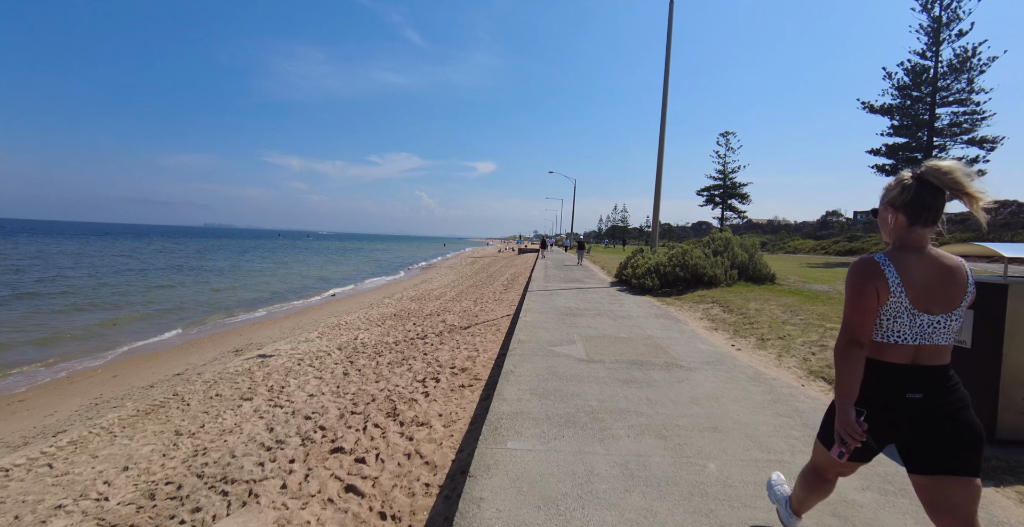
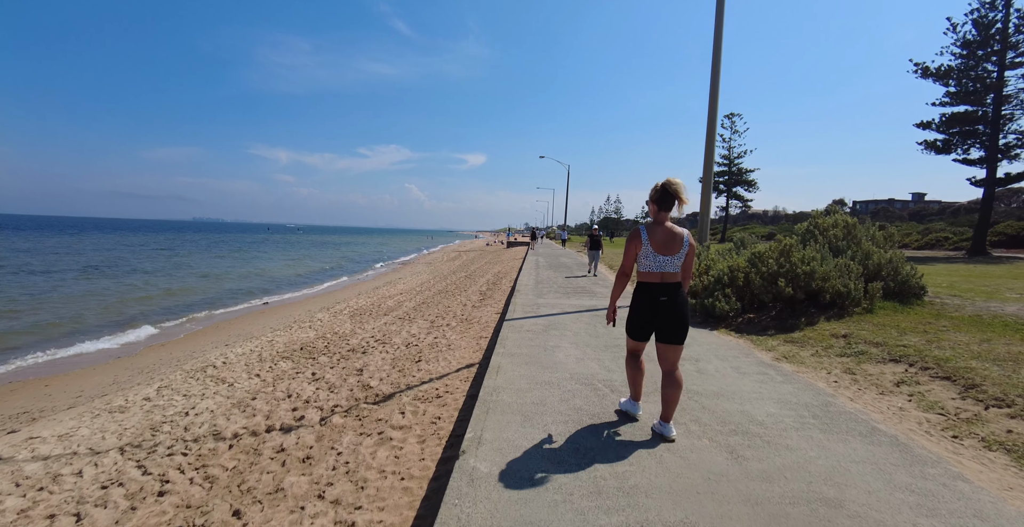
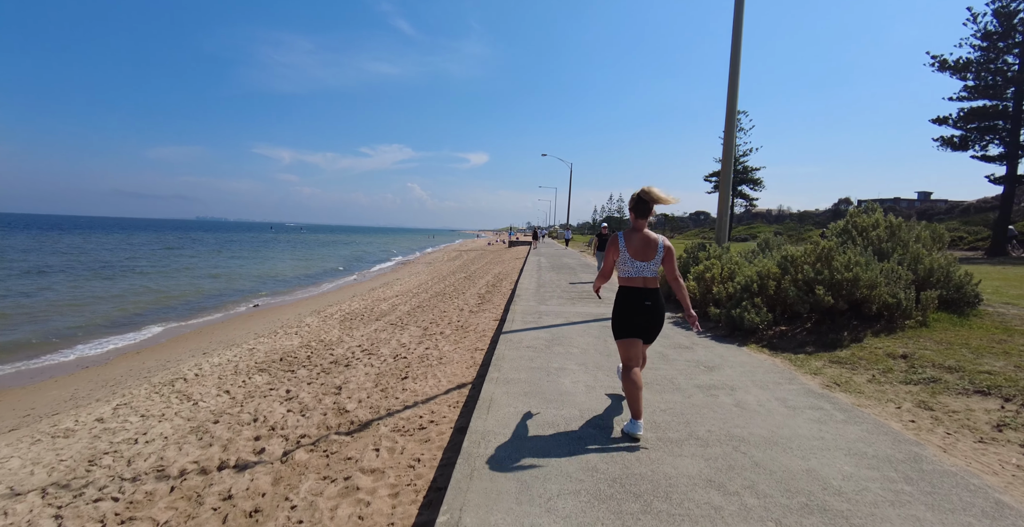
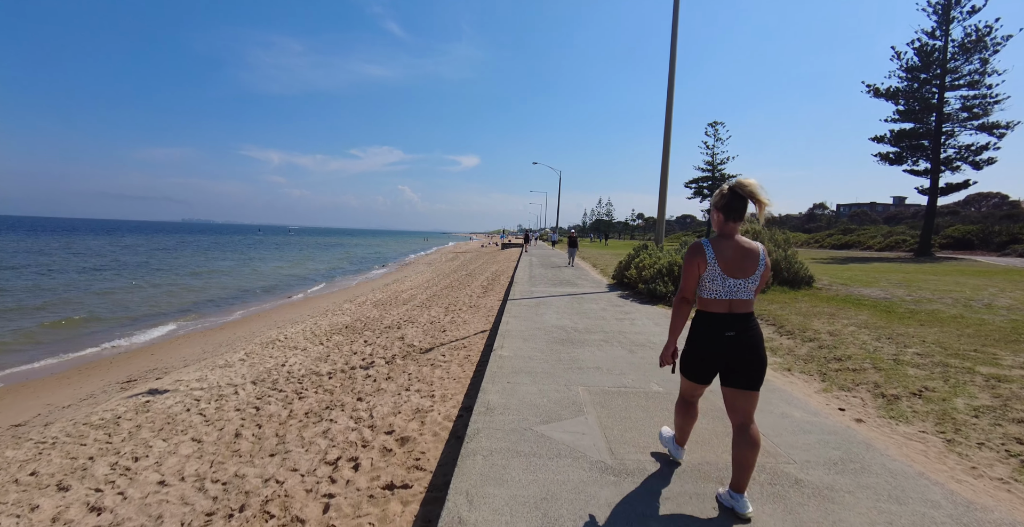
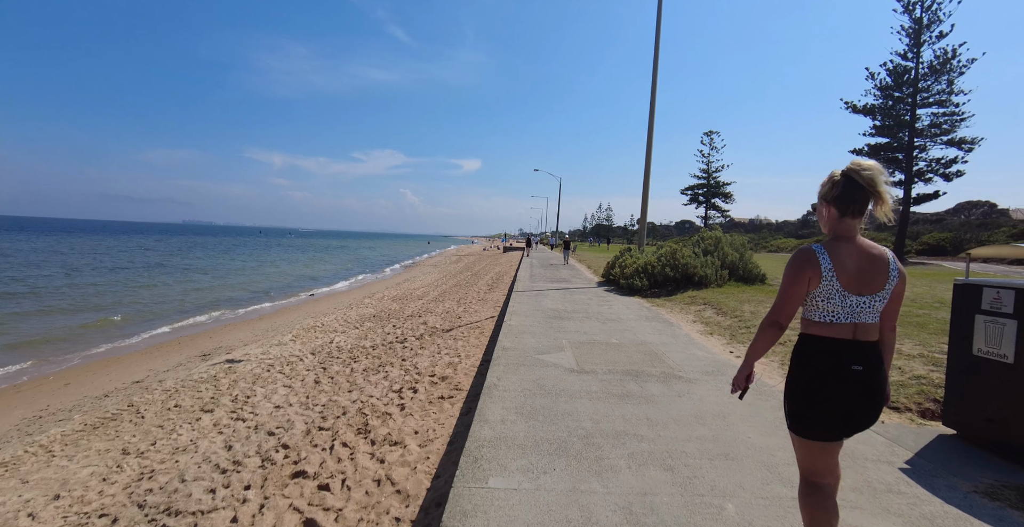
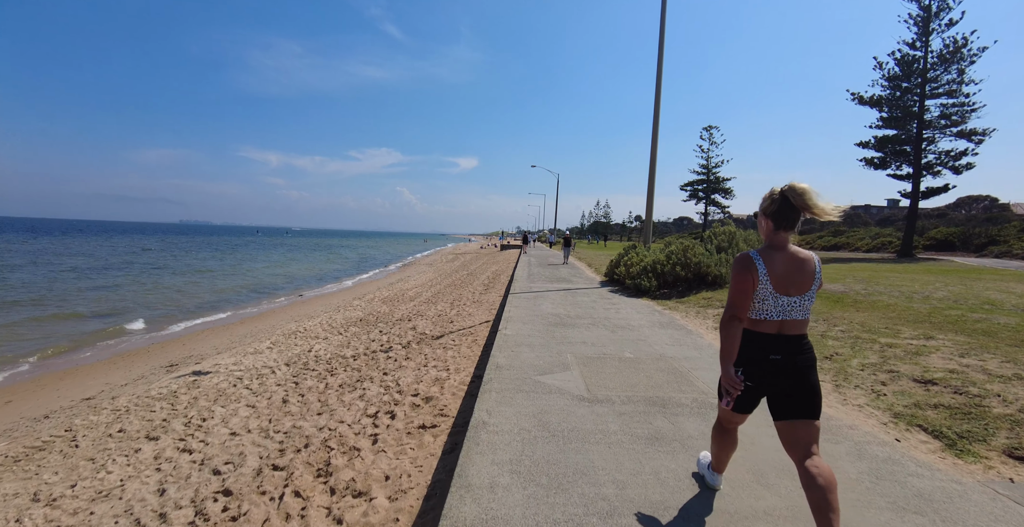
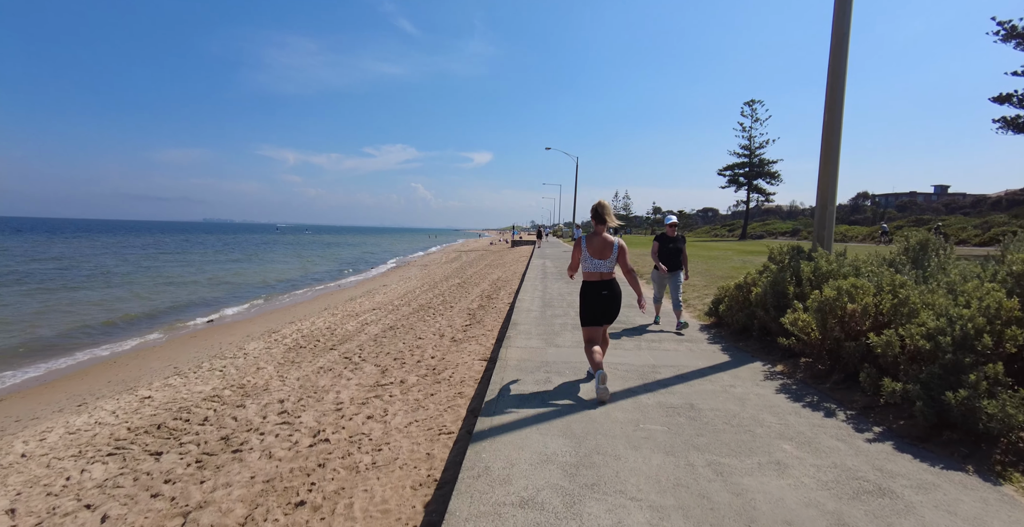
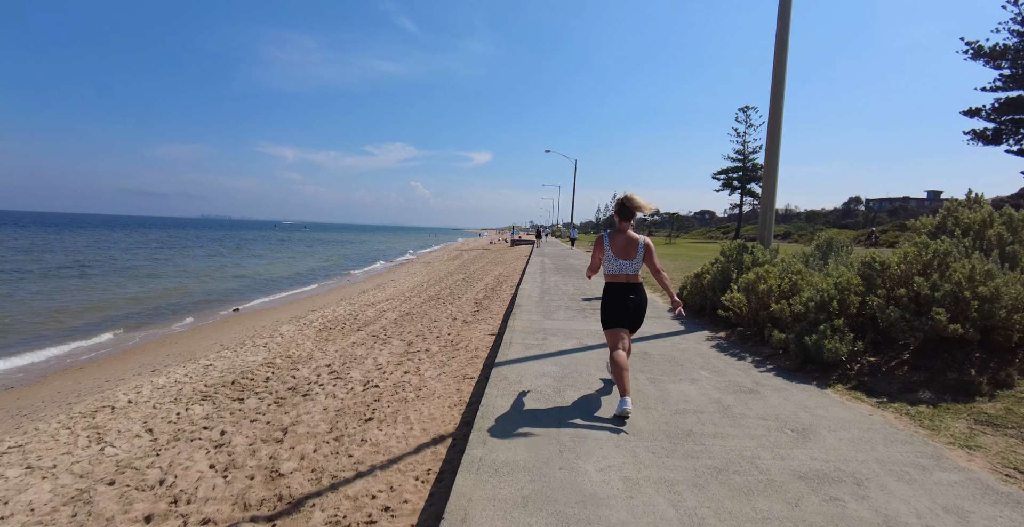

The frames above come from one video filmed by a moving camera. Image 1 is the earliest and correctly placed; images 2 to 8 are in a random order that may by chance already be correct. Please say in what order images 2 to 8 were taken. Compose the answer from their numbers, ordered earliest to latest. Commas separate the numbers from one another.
5, 6, 4, 2, 3, 8, 7
